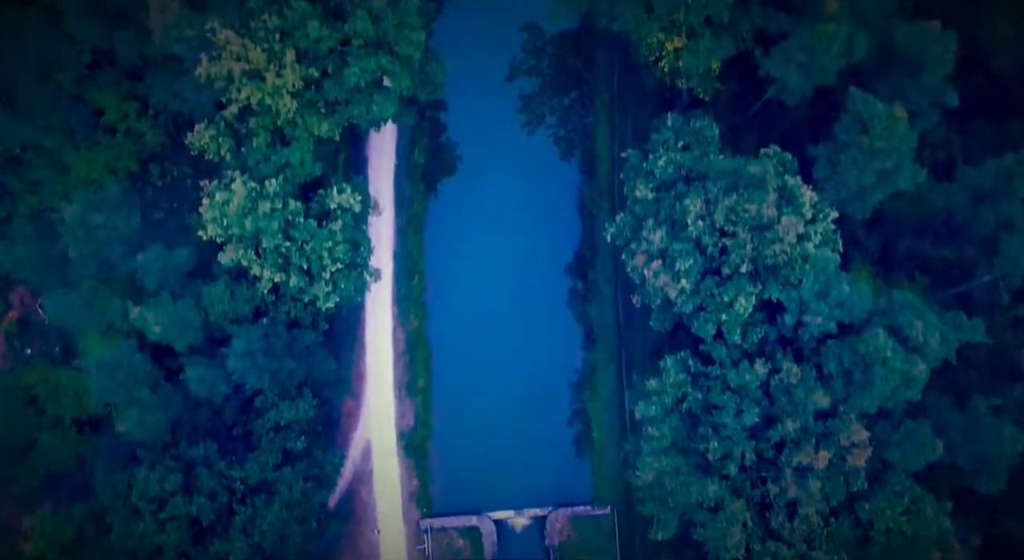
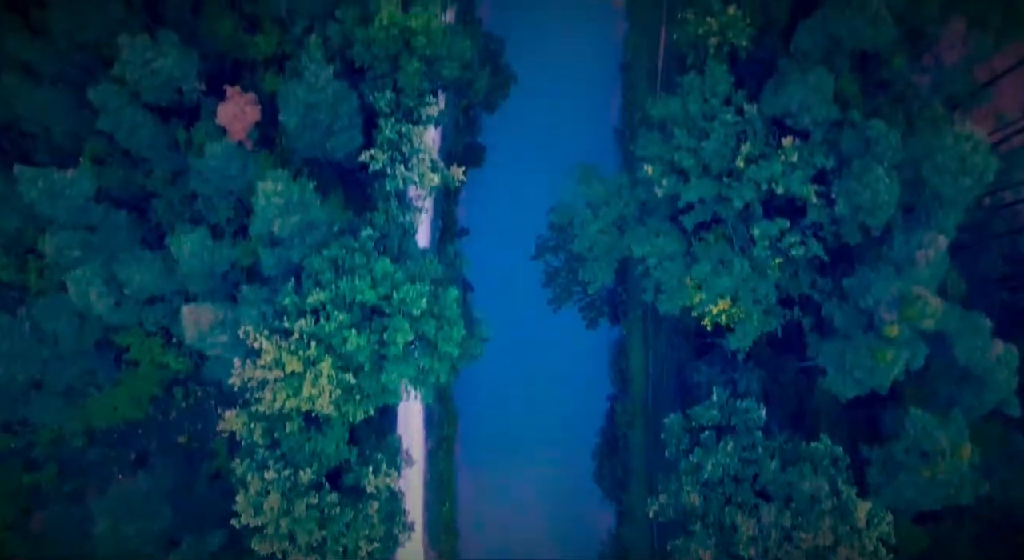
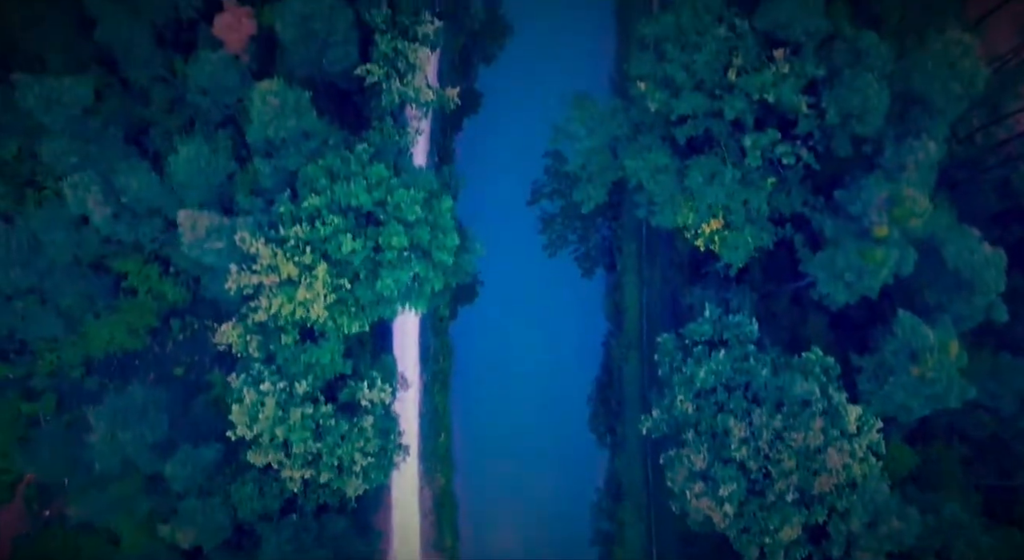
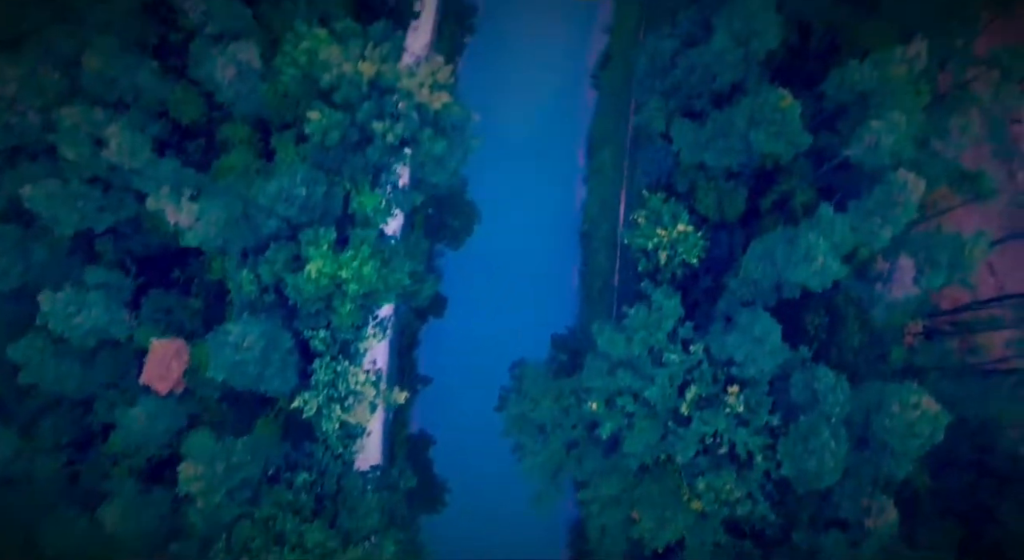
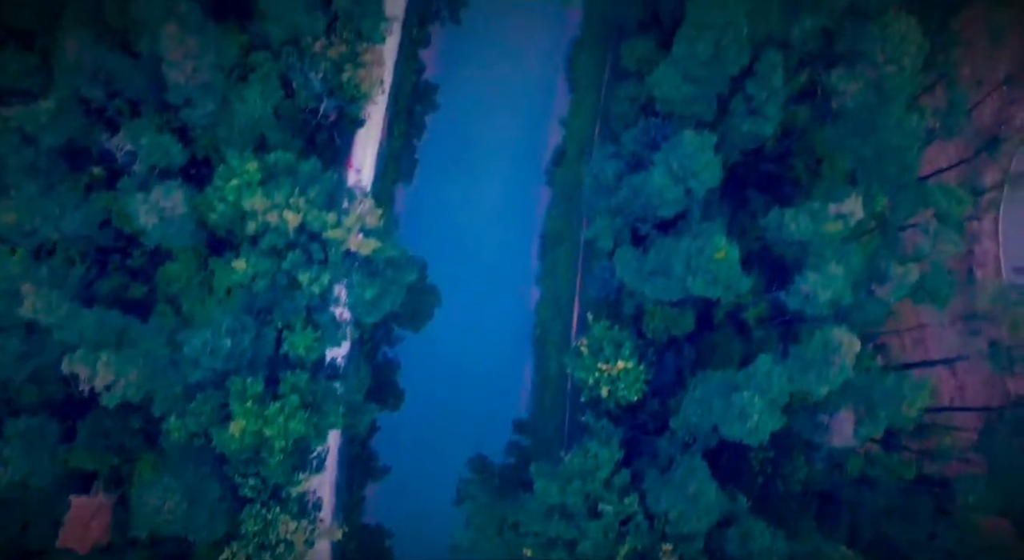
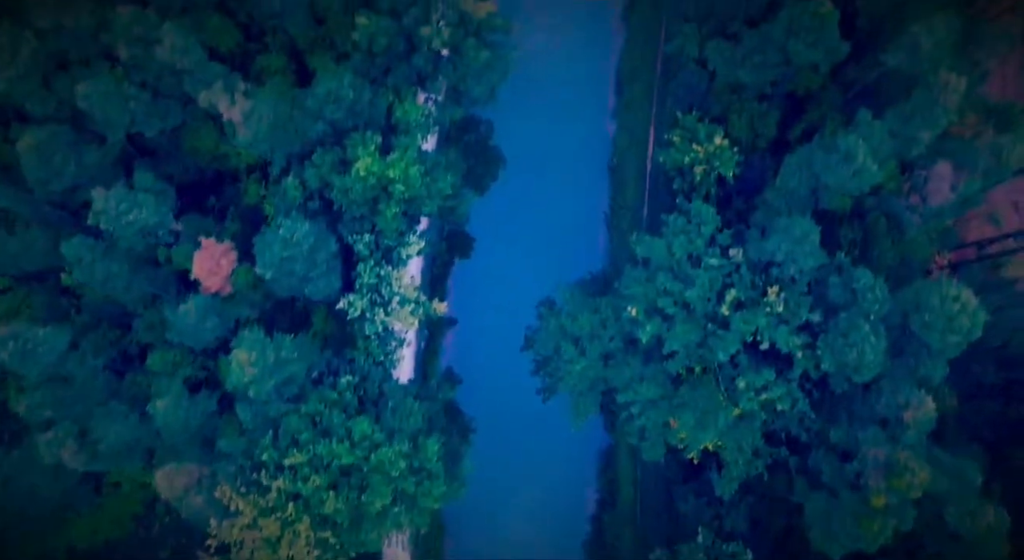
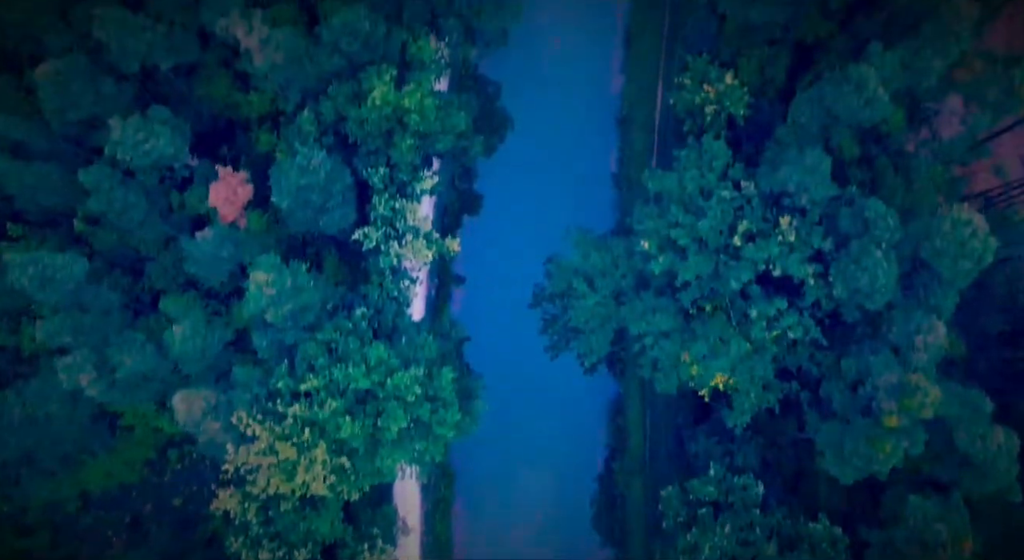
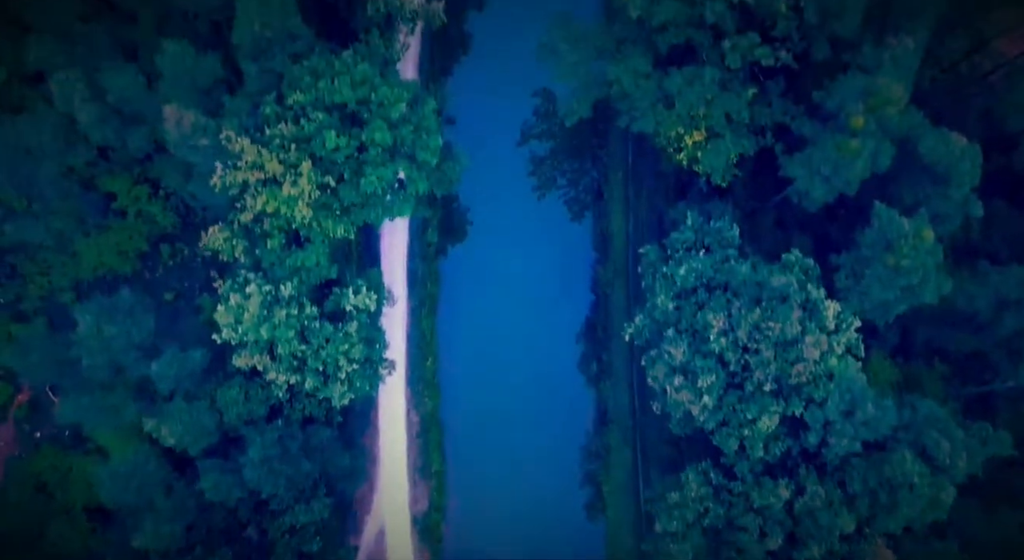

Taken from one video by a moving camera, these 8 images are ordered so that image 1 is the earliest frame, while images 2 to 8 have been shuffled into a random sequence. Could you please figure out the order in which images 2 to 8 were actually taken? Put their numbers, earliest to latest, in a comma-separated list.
8, 3, 2, 7, 6, 4, 5
